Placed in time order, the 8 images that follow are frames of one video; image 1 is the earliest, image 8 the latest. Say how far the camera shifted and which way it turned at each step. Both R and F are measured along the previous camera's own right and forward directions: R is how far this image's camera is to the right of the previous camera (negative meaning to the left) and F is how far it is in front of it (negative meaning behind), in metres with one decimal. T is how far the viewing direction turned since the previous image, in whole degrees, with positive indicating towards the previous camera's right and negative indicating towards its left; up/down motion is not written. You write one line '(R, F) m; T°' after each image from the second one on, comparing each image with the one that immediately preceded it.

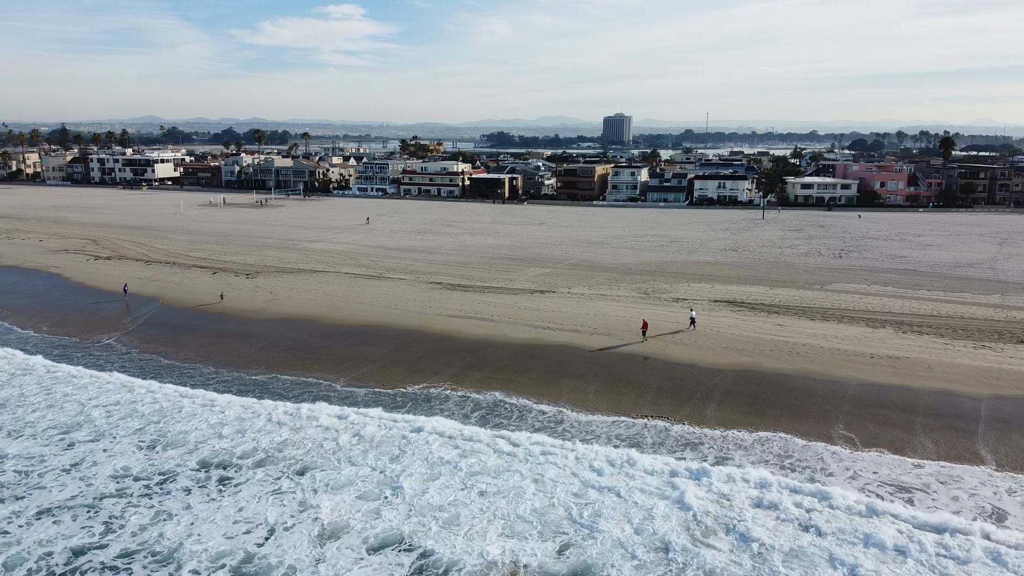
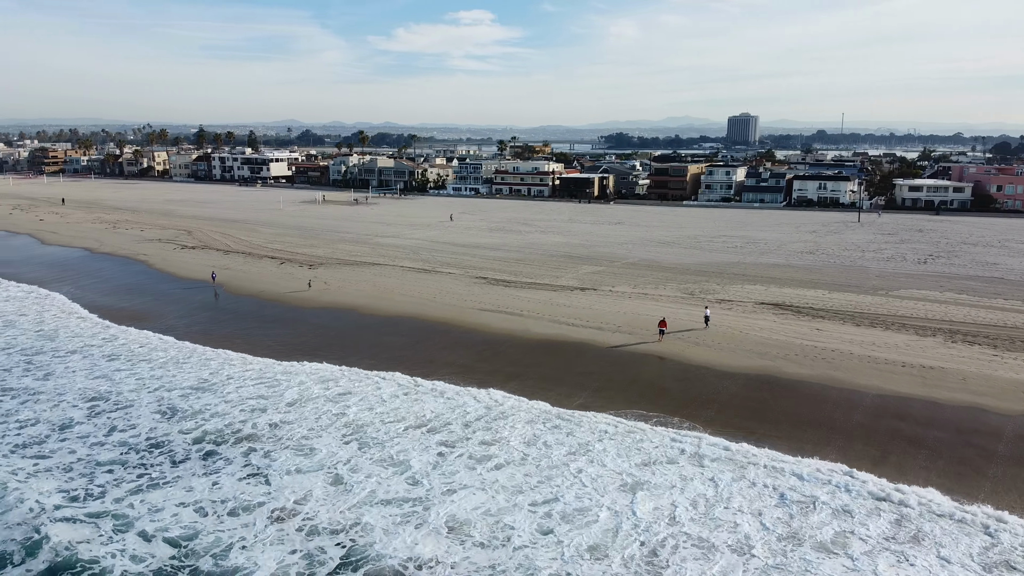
(+2.2, +0.3) m; -9°
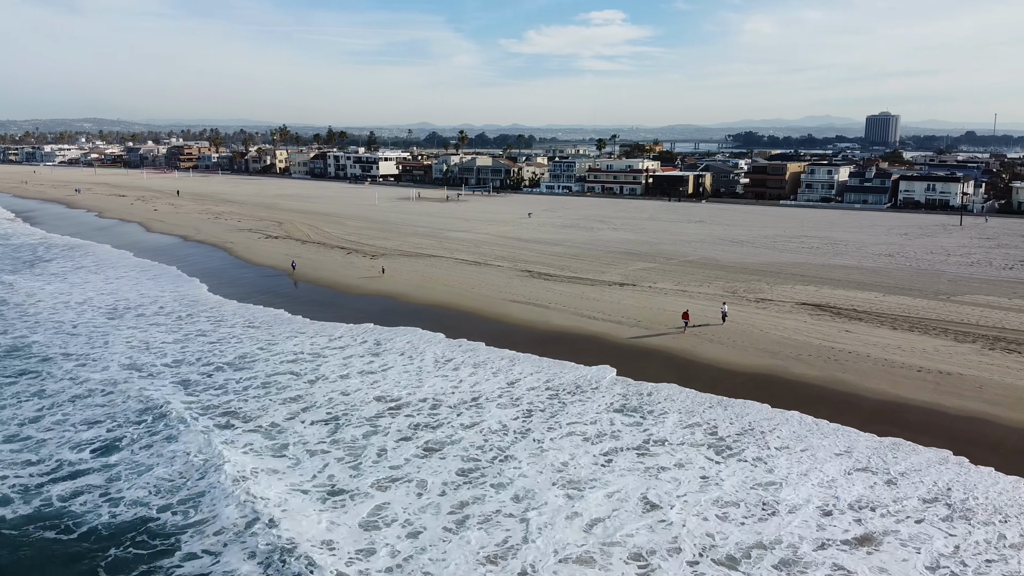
(+2.4, 0.0) m; -9°
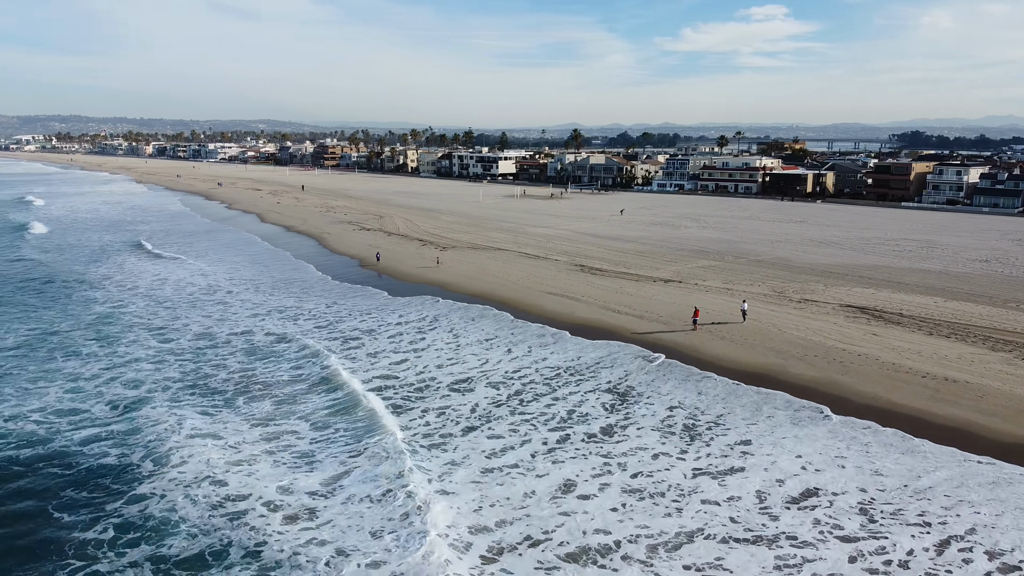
(+2.8, -0.1) m; -11°
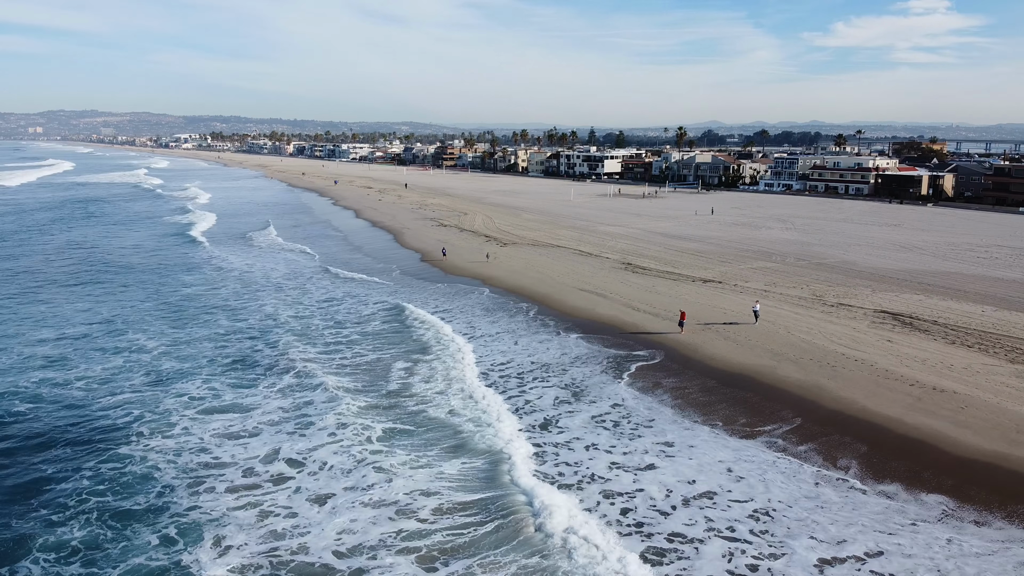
(+2.6, -0.2) m; -10°
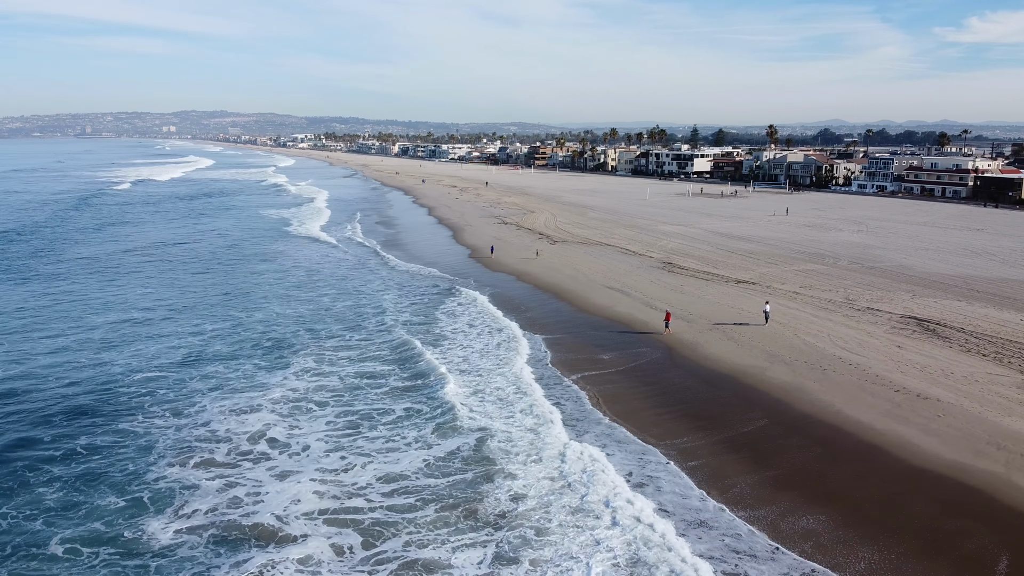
(+2.1, -0.2) m; -8°
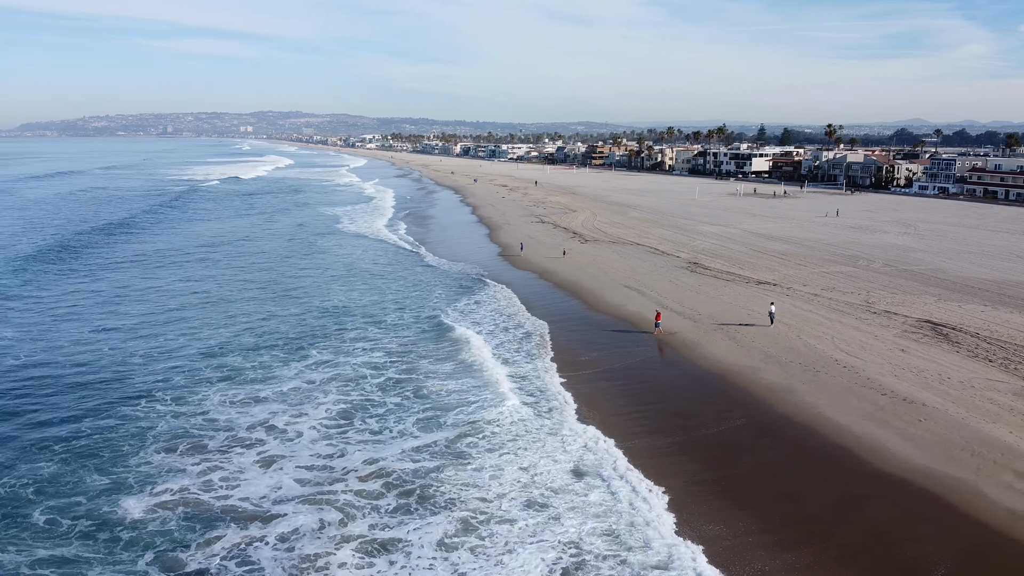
(+1.3, -0.2) m; -5°
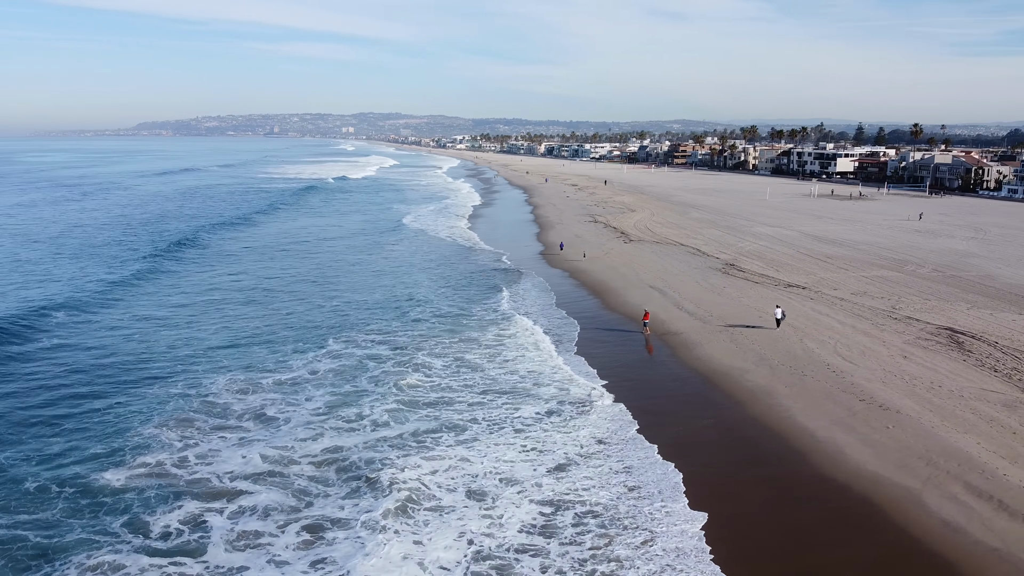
(+1.8, -0.2) m; -7°
